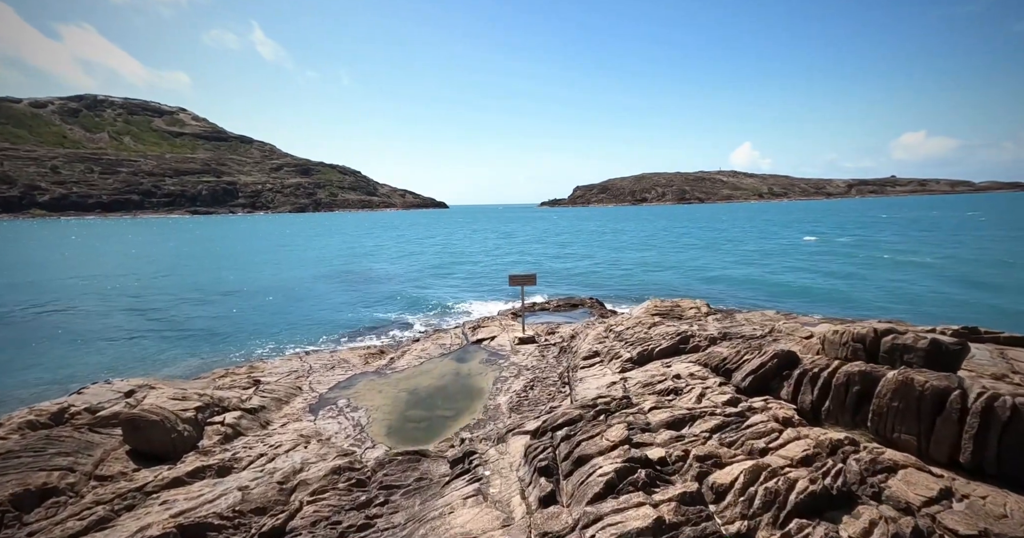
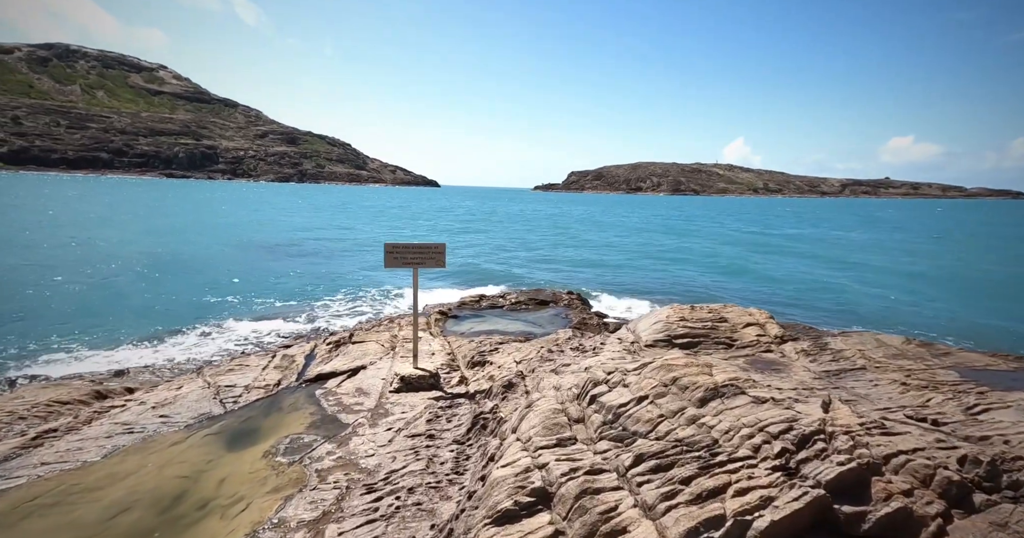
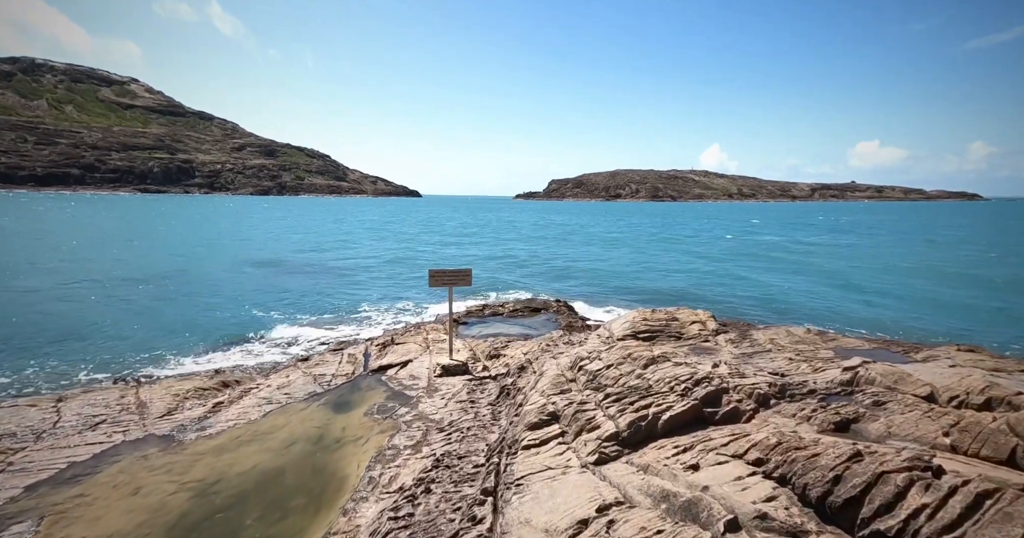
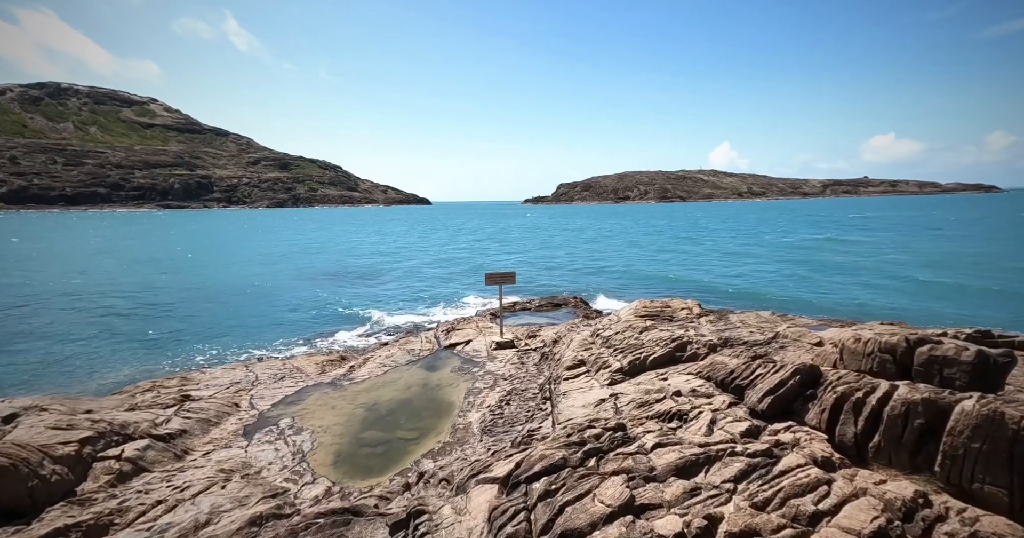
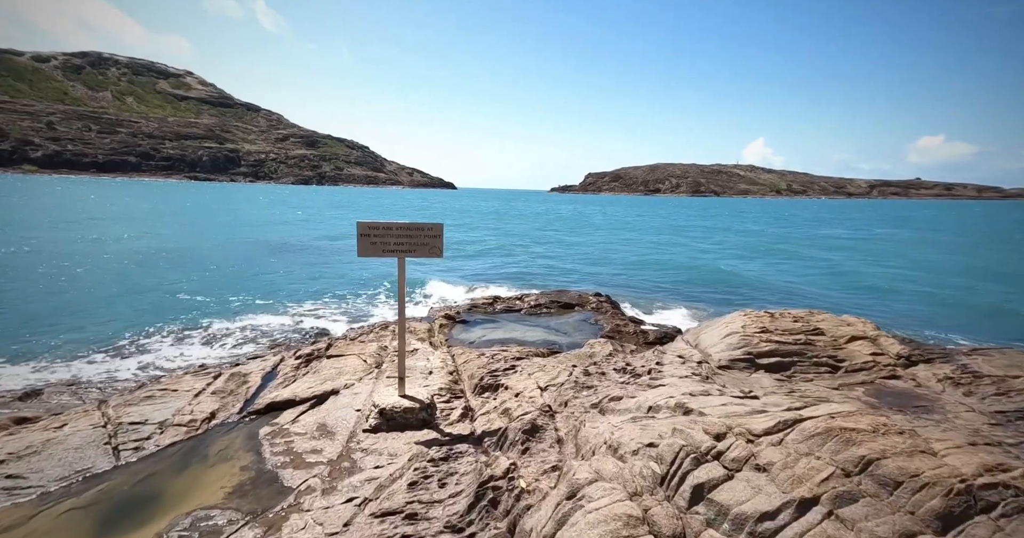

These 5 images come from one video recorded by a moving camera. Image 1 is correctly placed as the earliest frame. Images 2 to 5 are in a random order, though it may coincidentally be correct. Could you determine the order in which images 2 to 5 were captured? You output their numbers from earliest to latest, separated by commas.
4, 3, 2, 5
